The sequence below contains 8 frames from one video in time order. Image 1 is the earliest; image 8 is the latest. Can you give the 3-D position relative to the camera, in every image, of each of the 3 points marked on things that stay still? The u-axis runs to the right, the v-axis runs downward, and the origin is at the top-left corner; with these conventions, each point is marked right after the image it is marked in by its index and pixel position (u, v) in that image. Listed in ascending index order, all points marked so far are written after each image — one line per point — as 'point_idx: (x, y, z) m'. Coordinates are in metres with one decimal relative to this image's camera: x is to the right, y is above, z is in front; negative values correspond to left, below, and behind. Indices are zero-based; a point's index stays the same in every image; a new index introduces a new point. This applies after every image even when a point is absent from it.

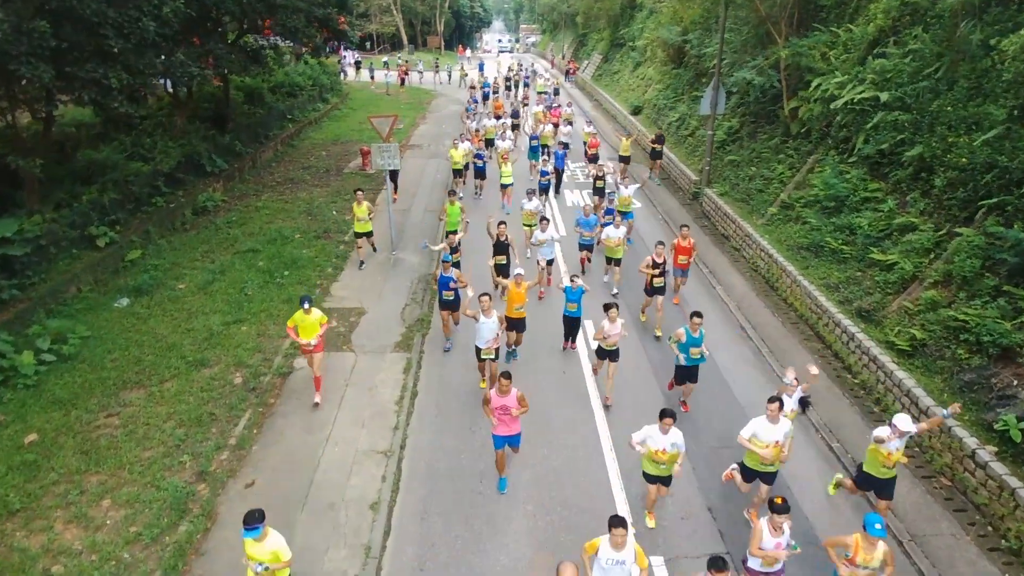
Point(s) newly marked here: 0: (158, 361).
0: (-6.8, -1.4, +11.1) m
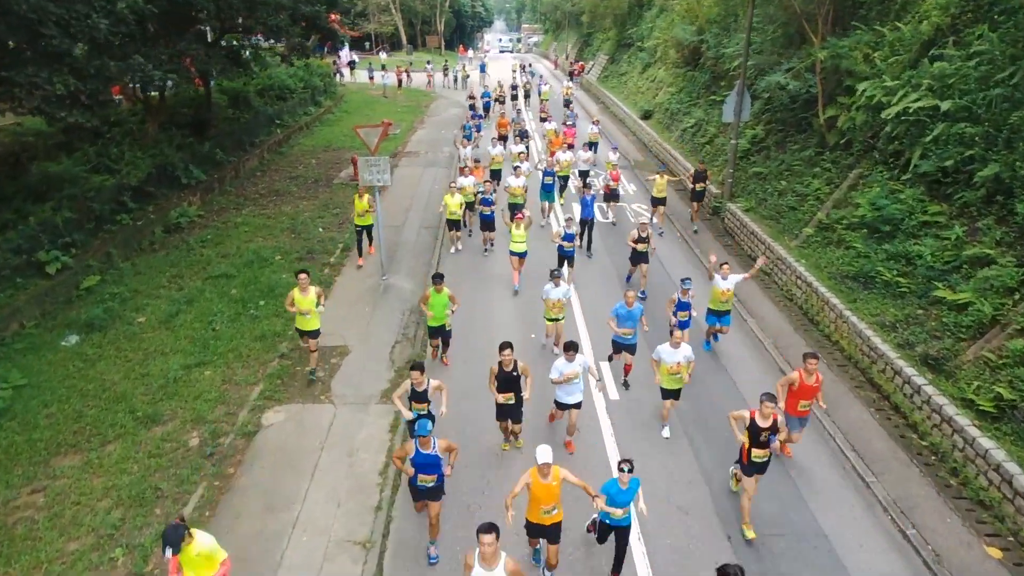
0: (-6.7, -2.1, +9.5) m
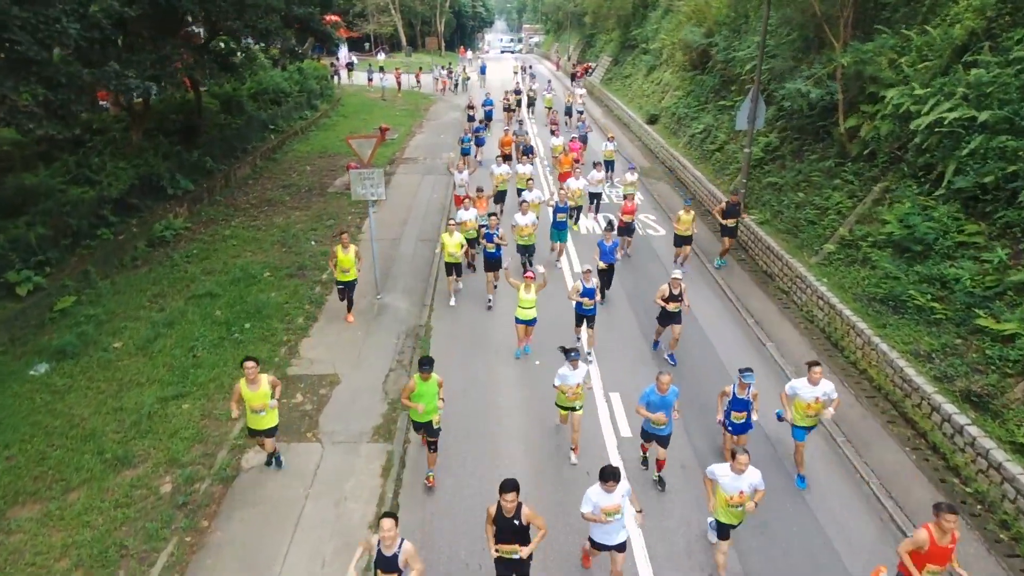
0: (-6.7, -2.5, +8.7) m
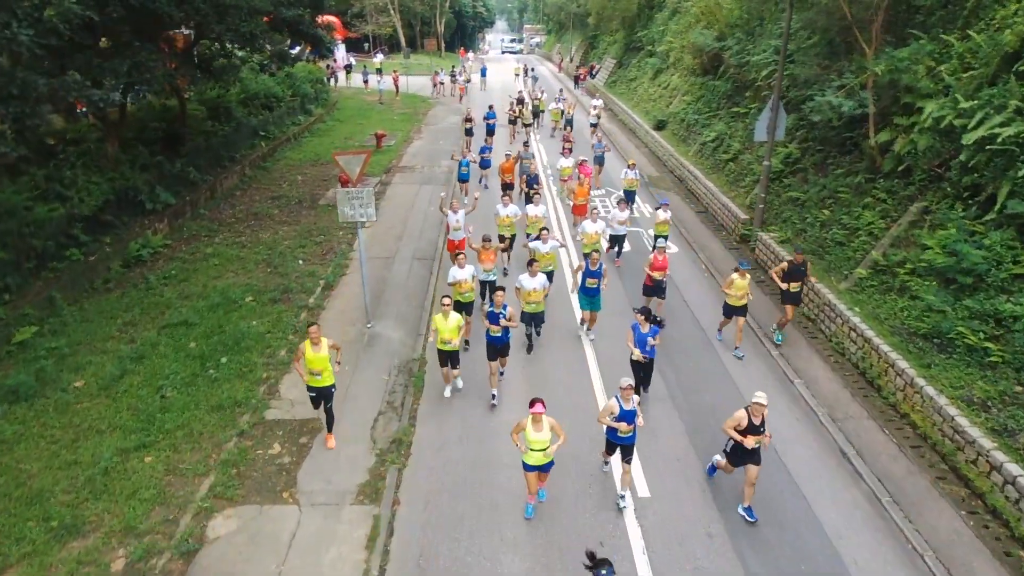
0: (-6.6, -3.1, +7.6) m
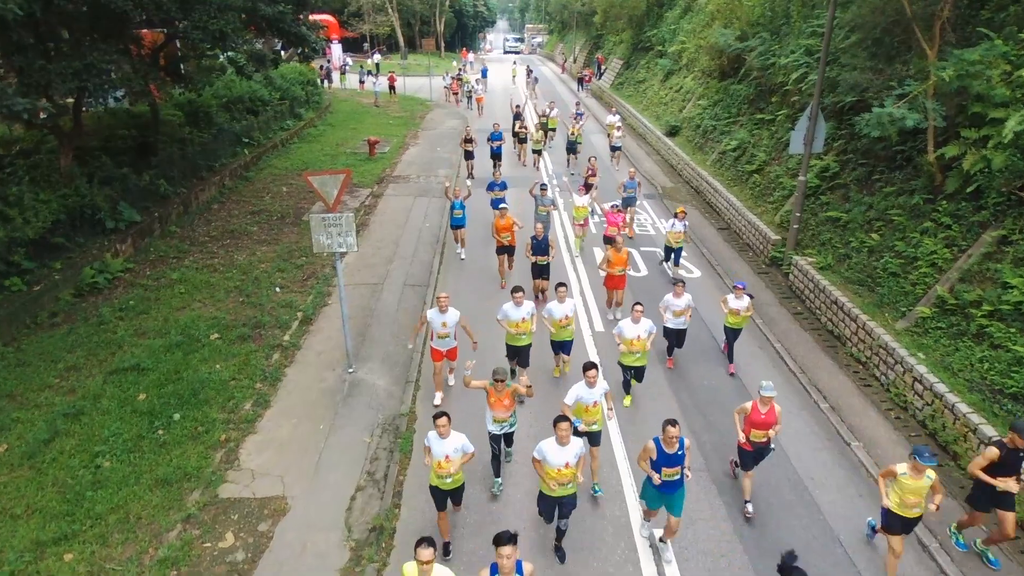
0: (-6.6, -3.8, +6.0) m
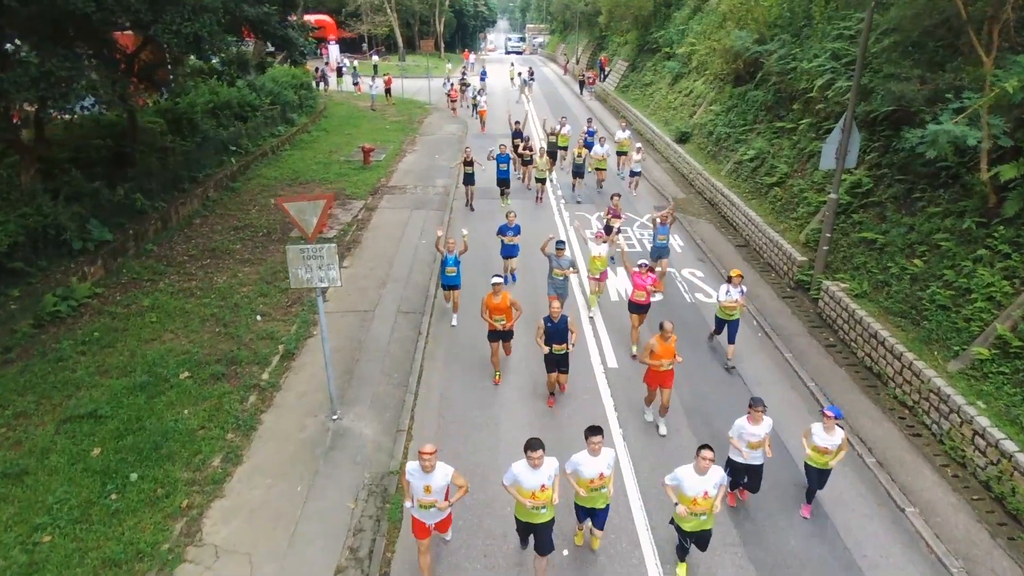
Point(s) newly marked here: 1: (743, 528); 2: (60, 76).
0: (-6.5, -4.4, +4.8) m
1: (+3.0, -3.2, +7.6) m
2: (-8.7, +4.1, +11.1) m
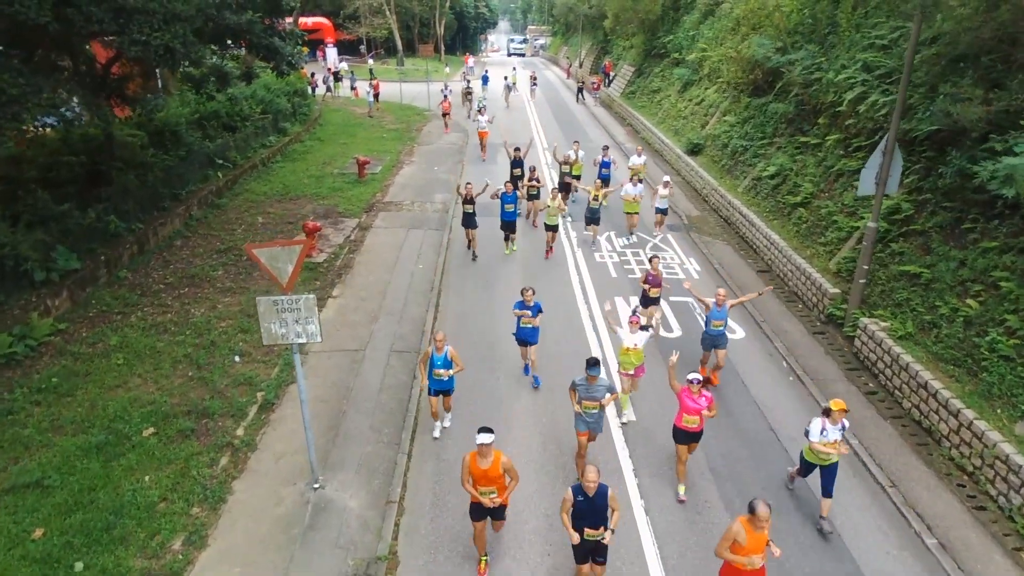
0: (-6.4, -5.1, +3.7) m
1: (+3.1, -3.9, +6.5) m
2: (-8.6, +3.4, +10.0) m
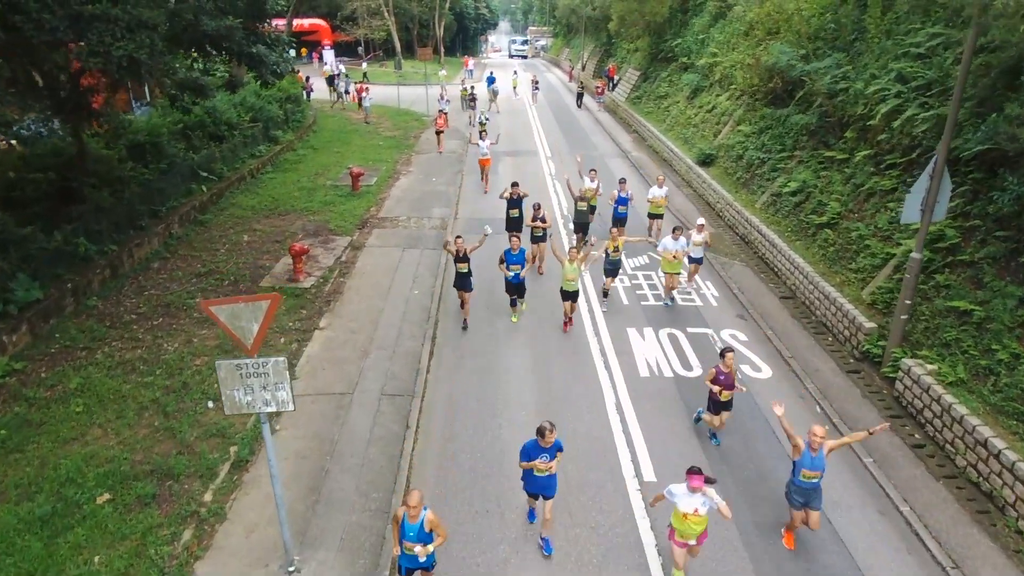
0: (-6.4, -5.7, +2.6) m
1: (+3.2, -4.5, +5.4) m
2: (-8.5, +2.8, +8.9) m
